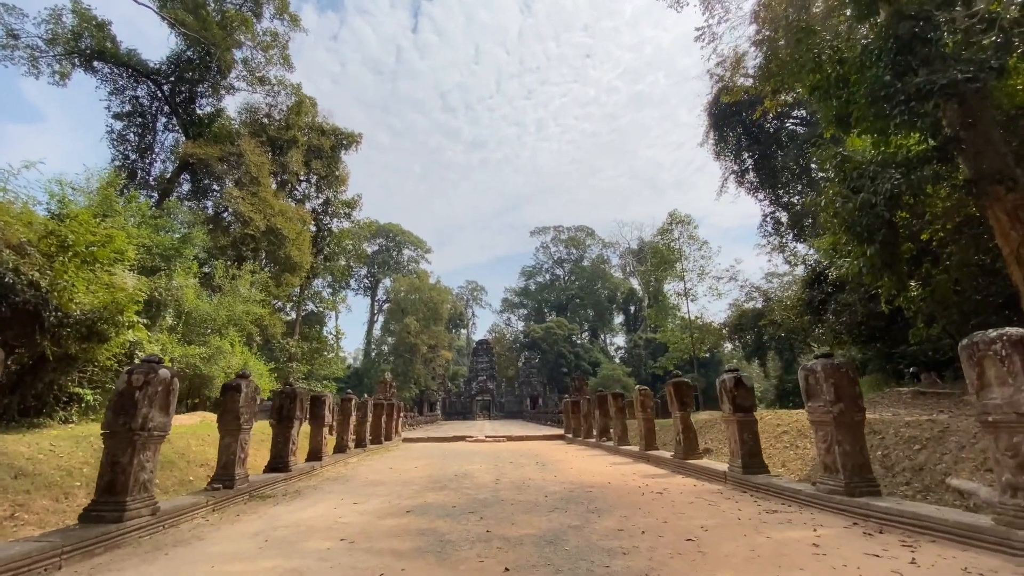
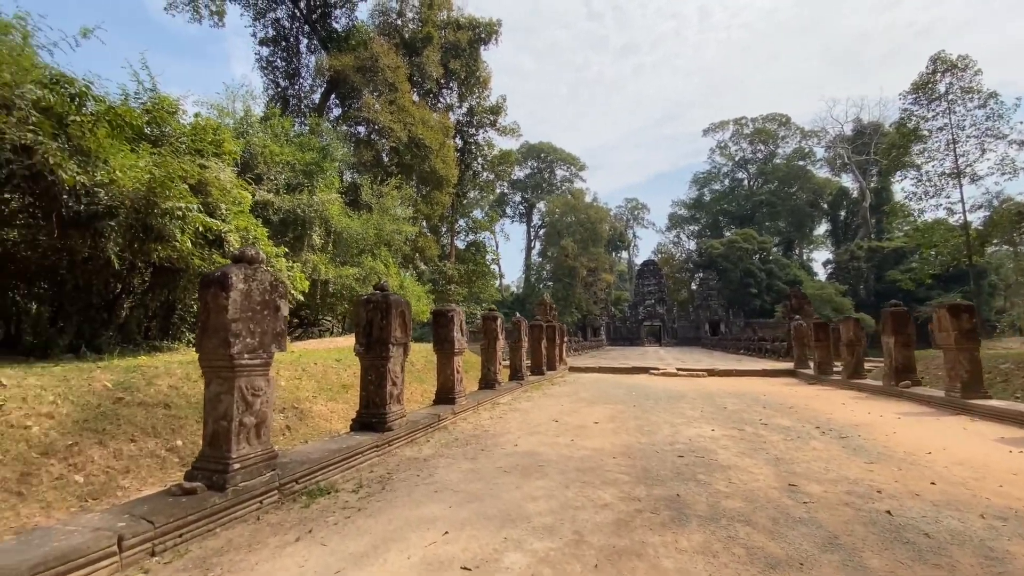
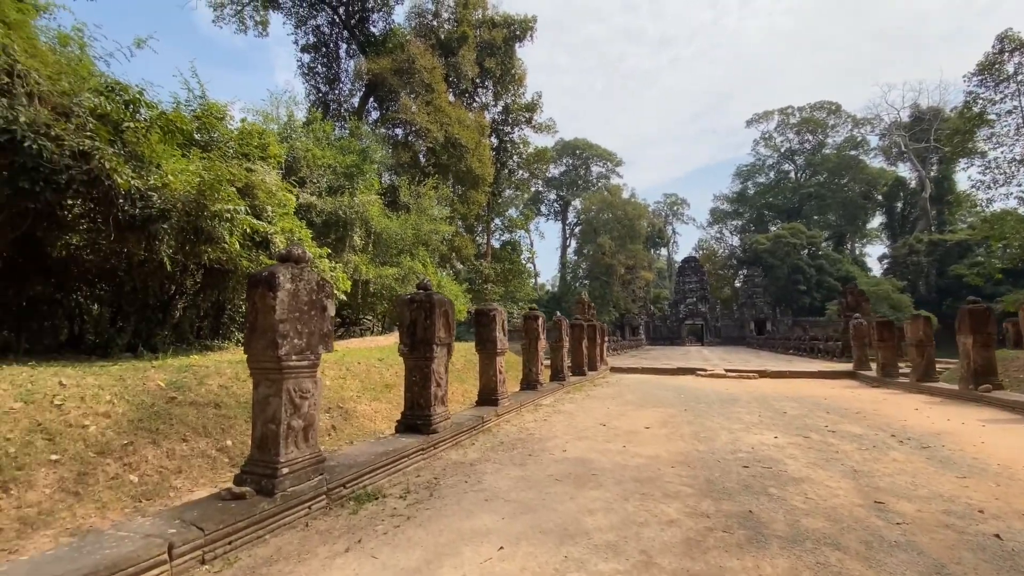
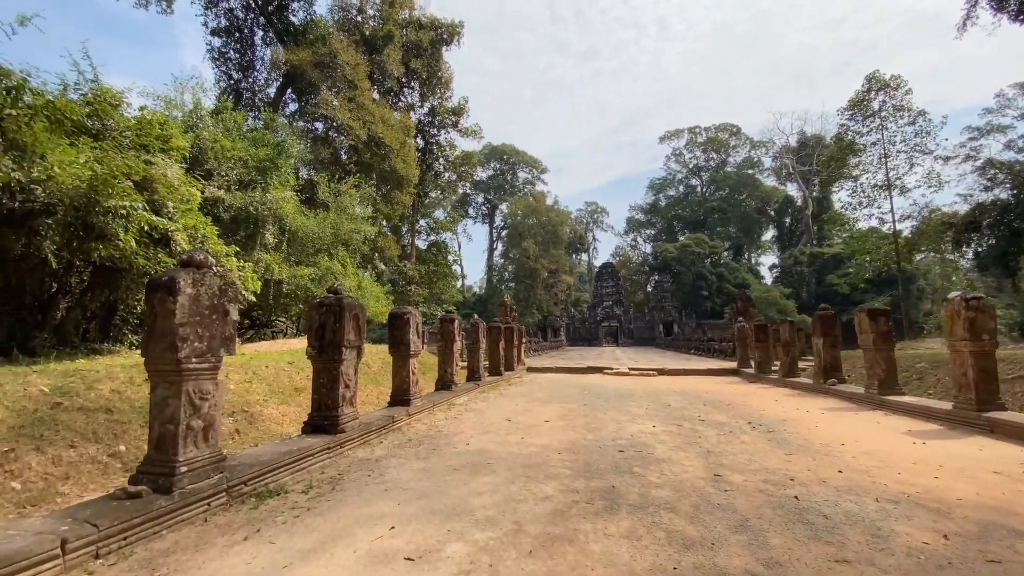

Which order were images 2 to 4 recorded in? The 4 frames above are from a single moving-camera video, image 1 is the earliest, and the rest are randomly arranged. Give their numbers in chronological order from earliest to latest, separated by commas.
4, 2, 3
